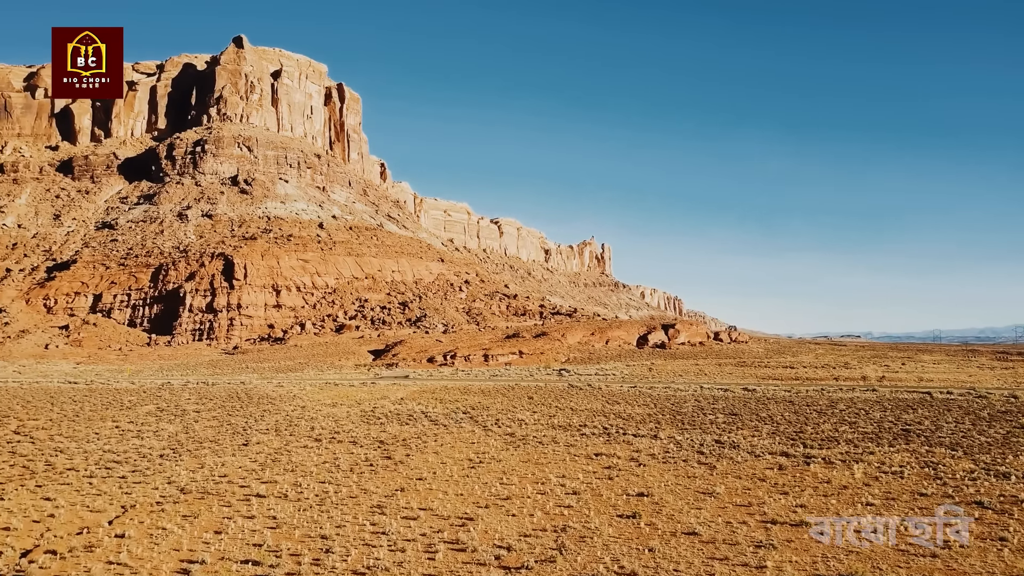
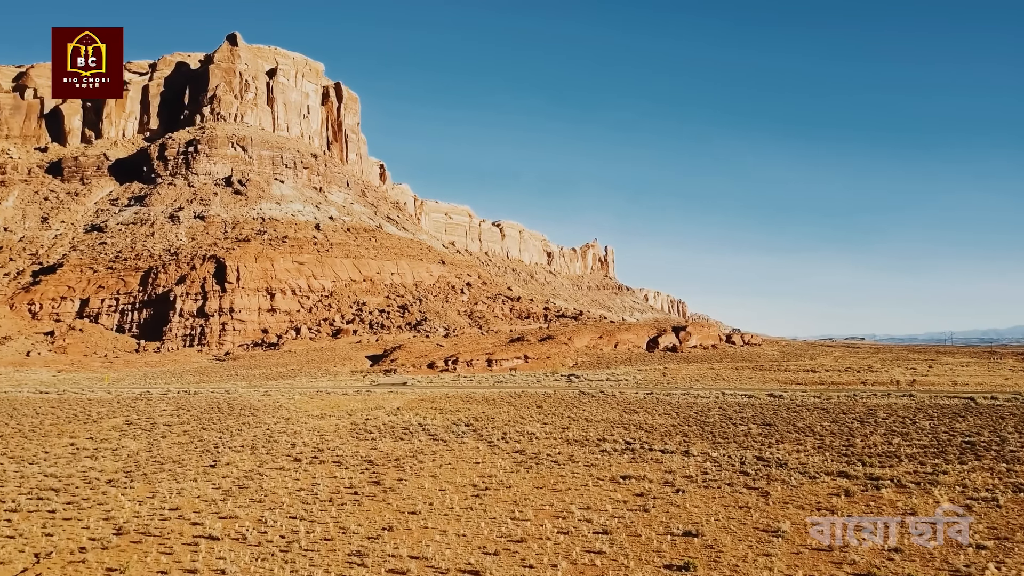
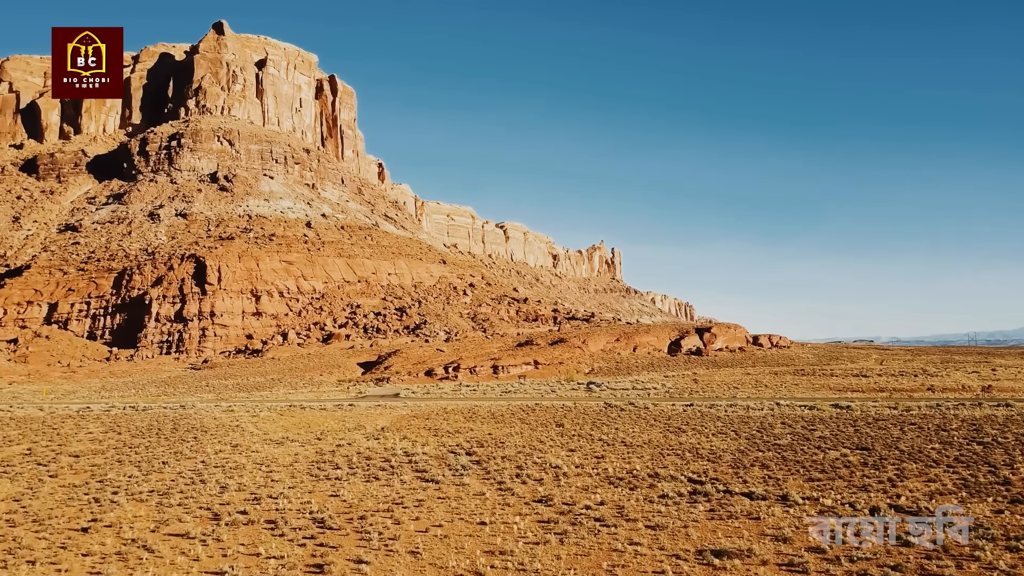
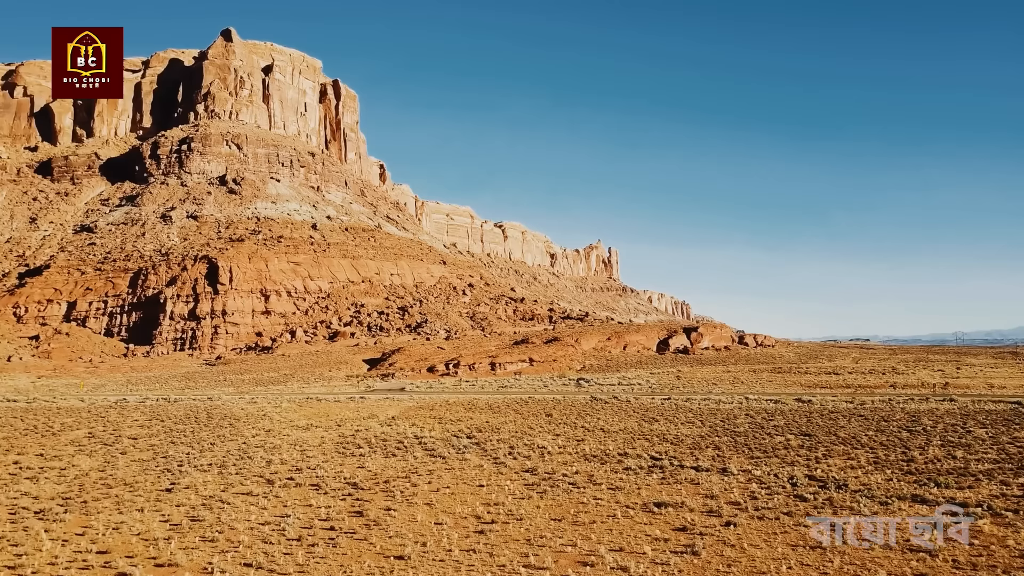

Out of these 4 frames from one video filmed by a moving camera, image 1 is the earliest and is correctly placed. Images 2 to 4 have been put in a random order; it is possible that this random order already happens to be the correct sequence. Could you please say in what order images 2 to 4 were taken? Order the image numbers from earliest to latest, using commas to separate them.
2, 4, 3
